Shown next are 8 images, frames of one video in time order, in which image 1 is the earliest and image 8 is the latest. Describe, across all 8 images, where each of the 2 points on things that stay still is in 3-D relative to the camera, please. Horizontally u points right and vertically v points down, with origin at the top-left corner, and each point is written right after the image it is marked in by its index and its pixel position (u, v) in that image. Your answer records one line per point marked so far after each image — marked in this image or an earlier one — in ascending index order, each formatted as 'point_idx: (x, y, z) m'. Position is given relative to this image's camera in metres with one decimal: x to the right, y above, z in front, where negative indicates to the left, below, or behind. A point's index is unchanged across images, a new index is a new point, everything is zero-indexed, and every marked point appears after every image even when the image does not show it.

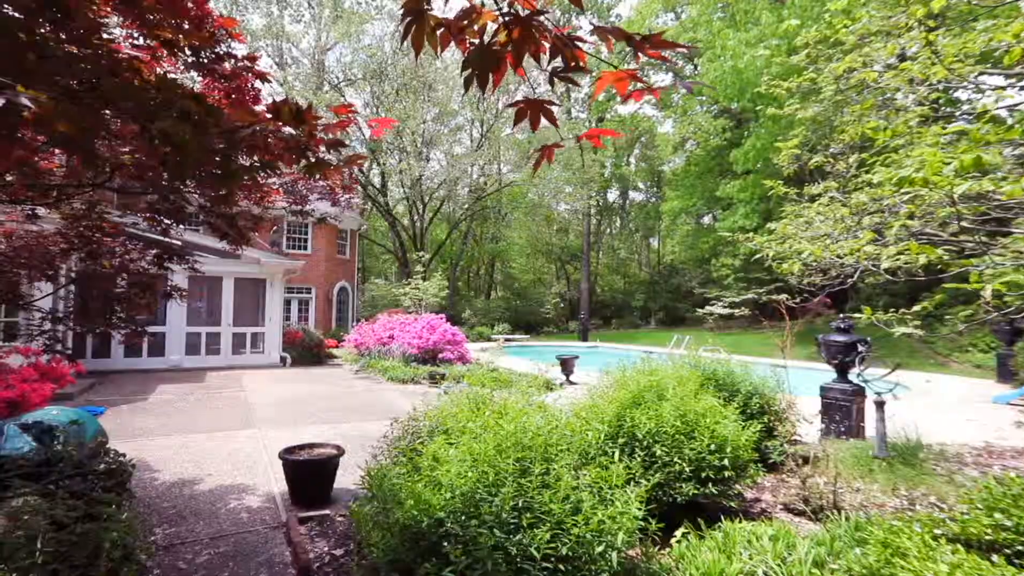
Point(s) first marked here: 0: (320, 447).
0: (-1.5, -1.2, +4.0) m
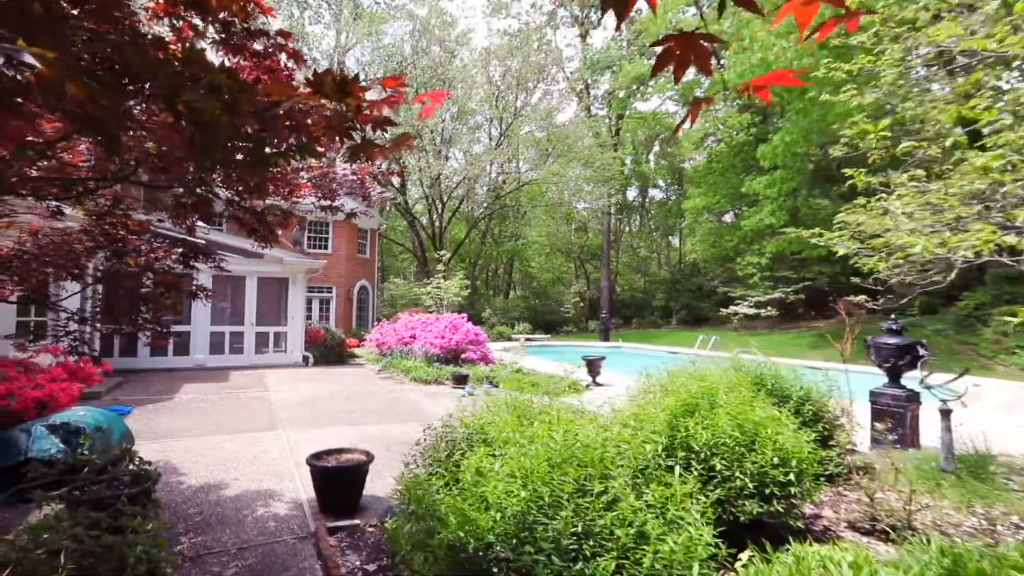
0: (-1.2, -1.2, +3.9) m
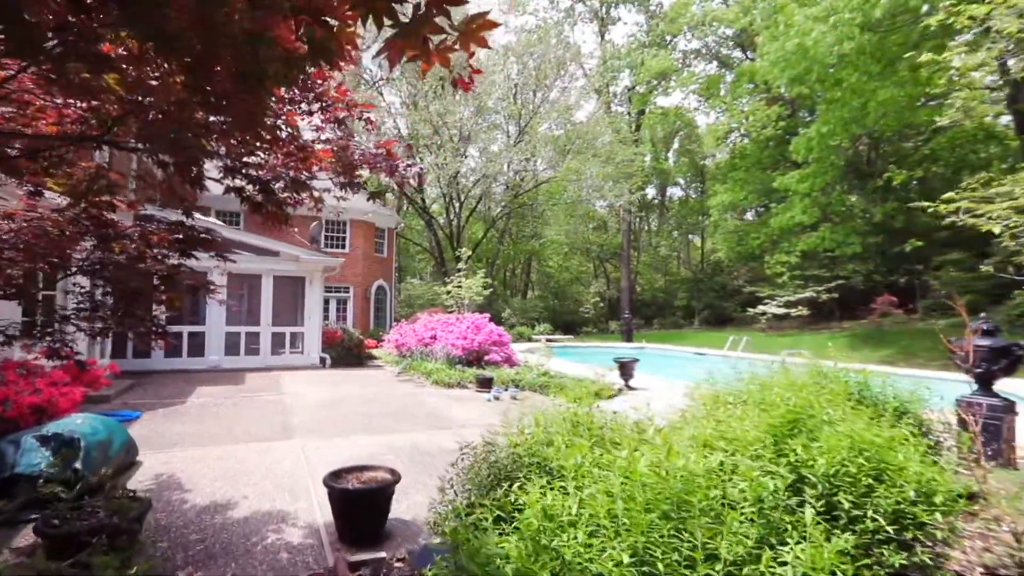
0: (-0.9, -1.2, +3.4) m
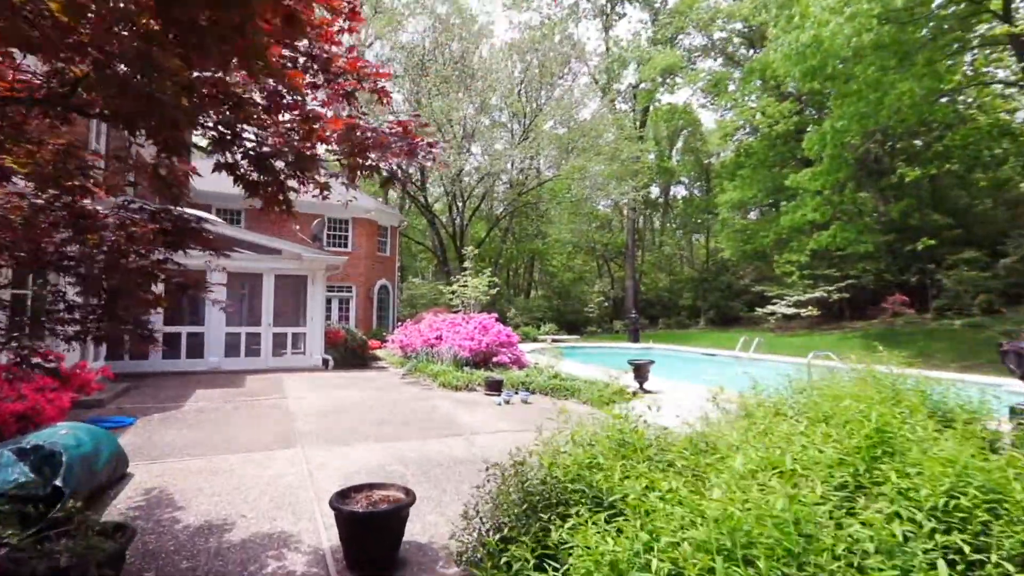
0: (-0.7, -1.2, +3.0) m
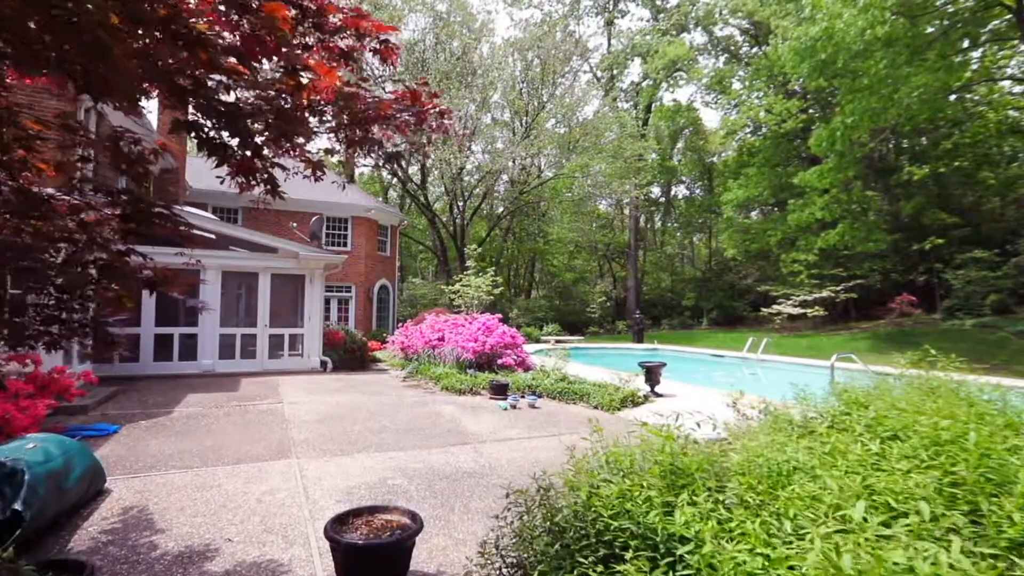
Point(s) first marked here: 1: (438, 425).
0: (-0.6, -1.2, +2.7) m
1: (-0.9, -1.6, +6.2) m
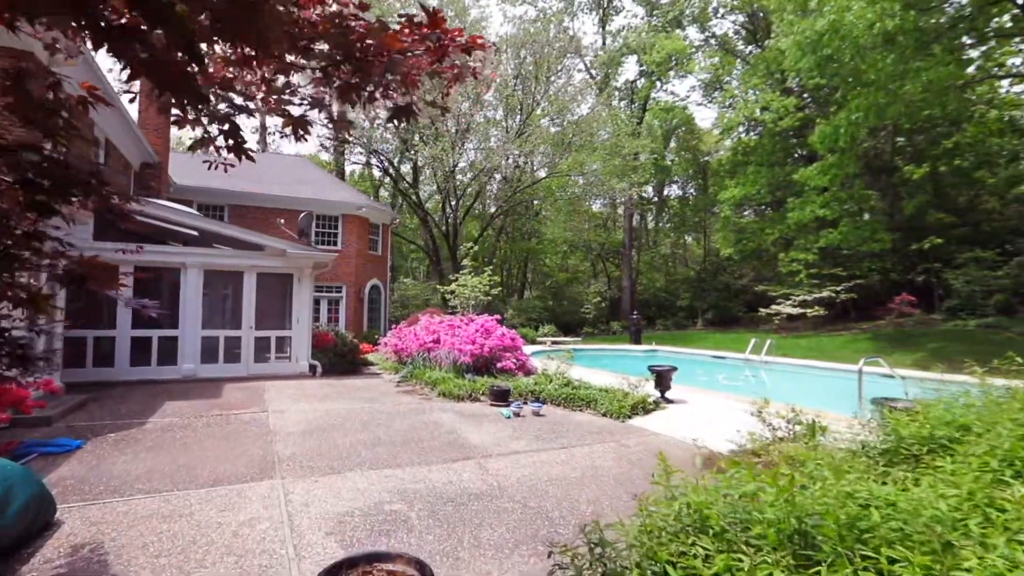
0: (-0.5, -1.1, +2.2) m
1: (-0.8, -1.6, +5.7) m
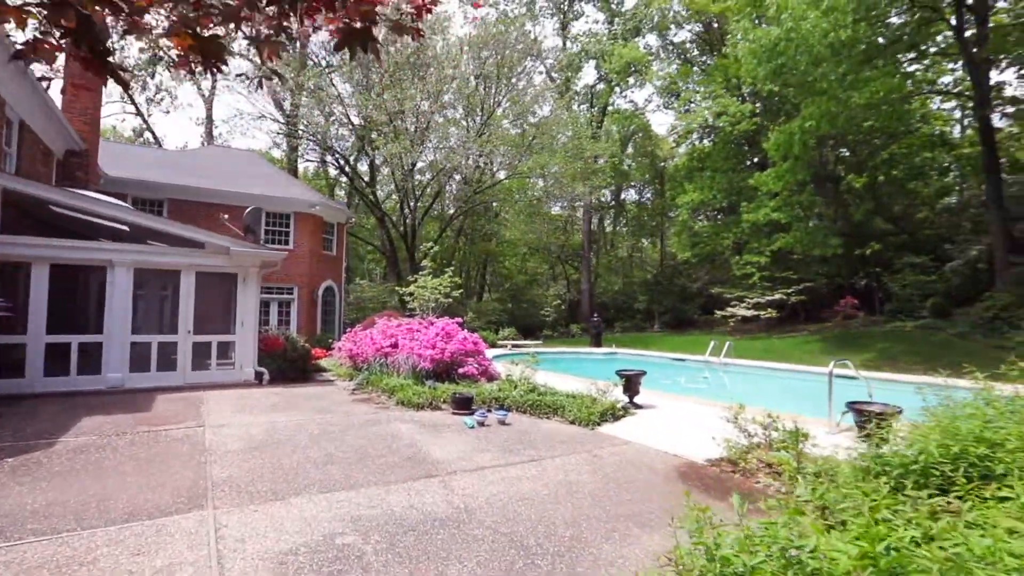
0: (-0.6, -1.1, +1.7) m
1: (-1.1, -1.6, +5.2) m
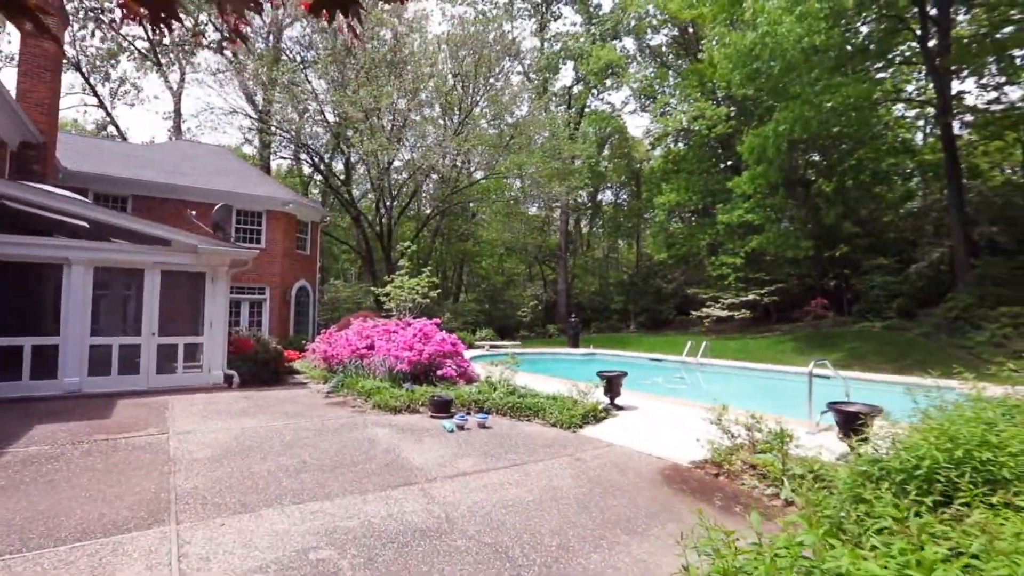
0: (-0.6, -1.1, +1.6) m
1: (-1.3, -1.6, +5.0) m
